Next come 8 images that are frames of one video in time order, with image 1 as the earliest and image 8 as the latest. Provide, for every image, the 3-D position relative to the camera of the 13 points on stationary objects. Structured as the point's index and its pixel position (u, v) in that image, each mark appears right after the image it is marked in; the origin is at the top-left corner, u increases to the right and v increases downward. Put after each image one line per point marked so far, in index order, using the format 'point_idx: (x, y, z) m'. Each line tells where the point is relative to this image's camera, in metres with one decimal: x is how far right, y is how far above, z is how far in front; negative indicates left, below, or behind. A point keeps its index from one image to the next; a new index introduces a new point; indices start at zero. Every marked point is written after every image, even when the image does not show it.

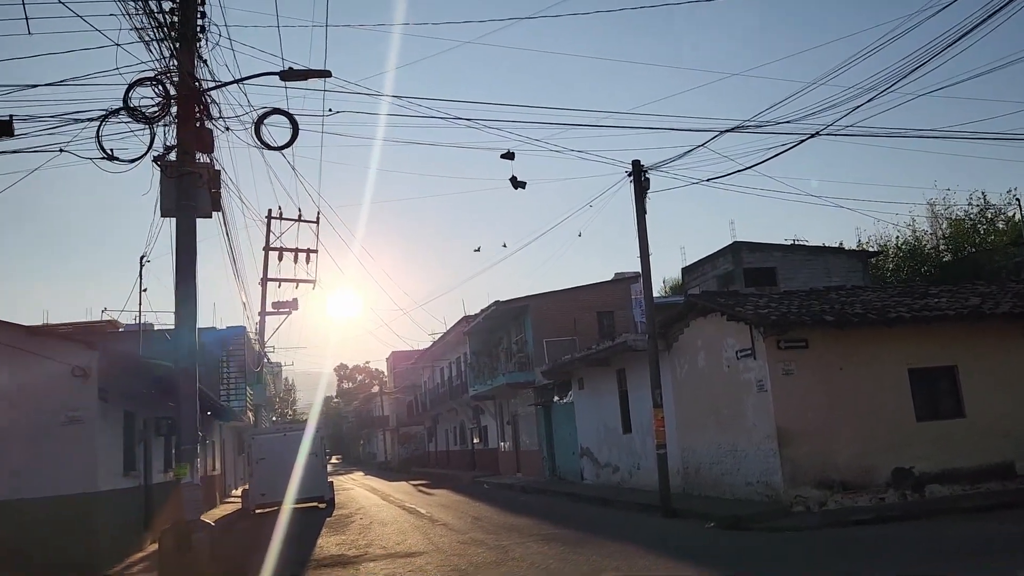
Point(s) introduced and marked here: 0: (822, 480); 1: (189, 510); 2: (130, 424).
0: (+5.8, -3.6, +15.5) m
1: (-4.4, -3.0, +11.2) m
2: (-7.3, -2.5, +15.7) m
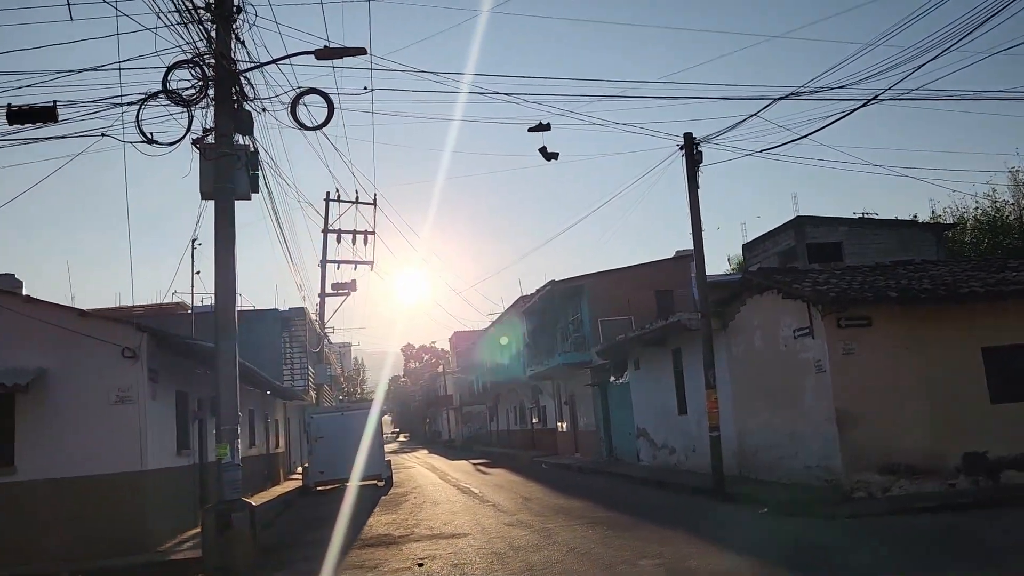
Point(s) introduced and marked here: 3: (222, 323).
0: (+6.6, -3.1, +14.8) m
1: (-3.8, -2.8, +11.3) m
2: (-6.4, -2.2, +16.0) m
3: (-4.1, -0.5, +11.7) m
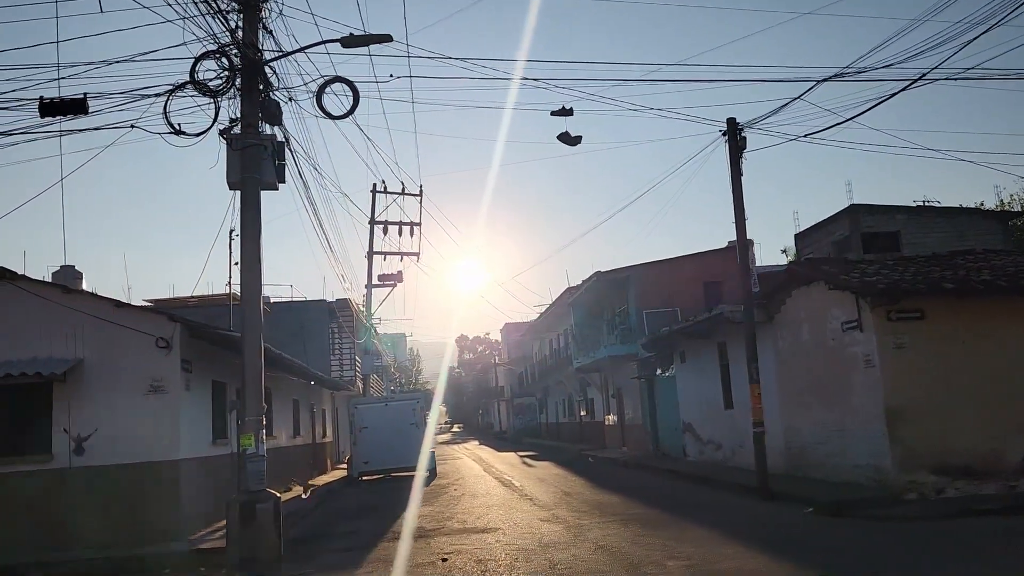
0: (+7.2, -3.0, +14.0) m
1: (-3.5, -2.6, +11.2) m
2: (-5.8, -2.0, +16.1) m
3: (-3.7, -0.3, +11.6) m
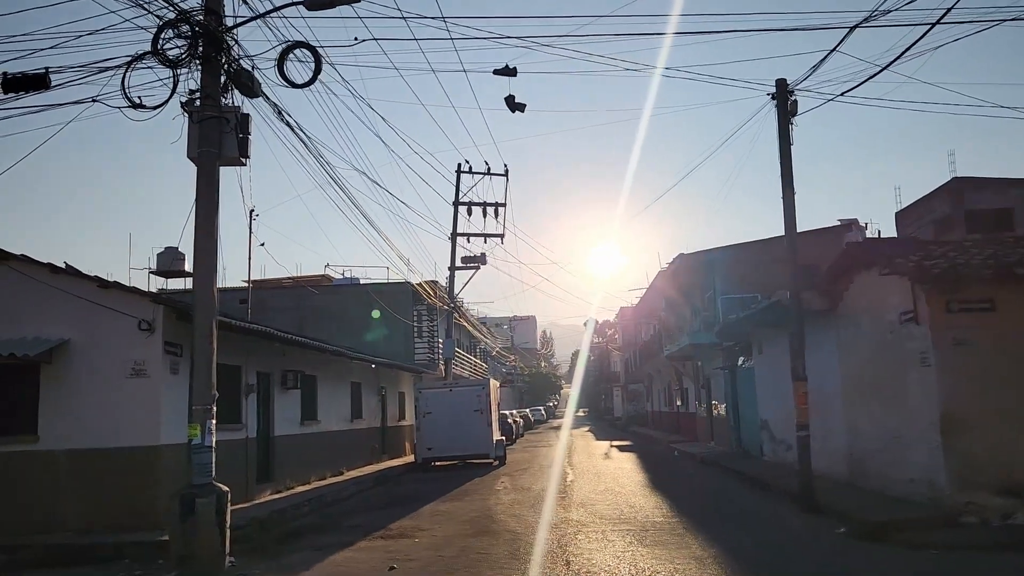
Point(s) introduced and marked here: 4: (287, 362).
0: (+7.0, -2.8, +11.7) m
1: (-4.0, -2.4, +10.6) m
2: (-5.5, -1.7, +15.8) m
3: (-4.2, -0.1, +11.0) m
4: (-5.2, -1.7, +19.3) m
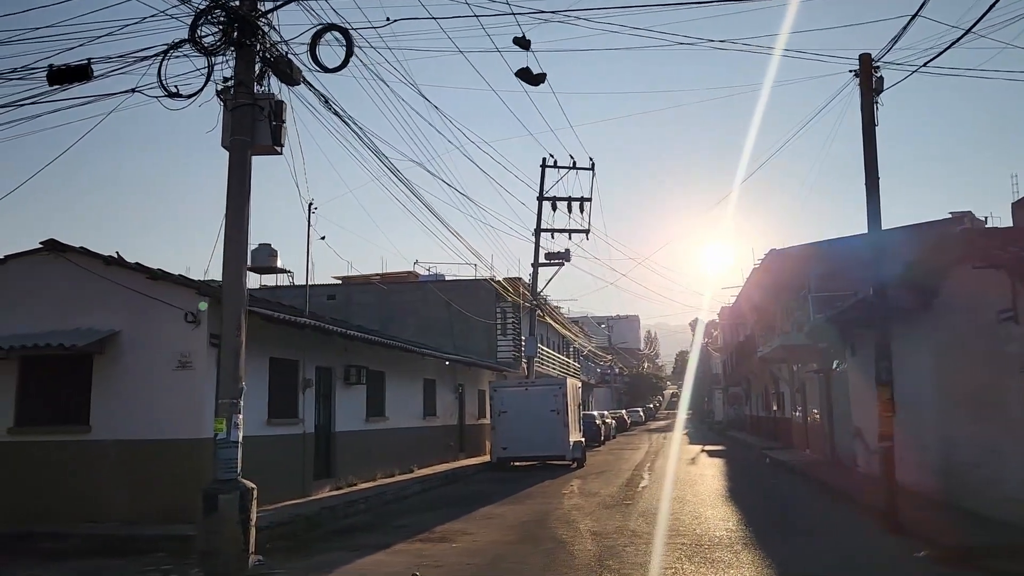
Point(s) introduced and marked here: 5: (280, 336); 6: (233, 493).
0: (+7.4, -2.7, +10.1) m
1: (-3.6, -2.3, +10.4) m
2: (-4.4, -1.6, +15.7) m
3: (-3.7, 0.0, +10.8) m
4: (-3.7, -1.6, +19.1) m
5: (-4.4, -0.9, +15.7) m
6: (-3.4, -2.5, +10.2) m
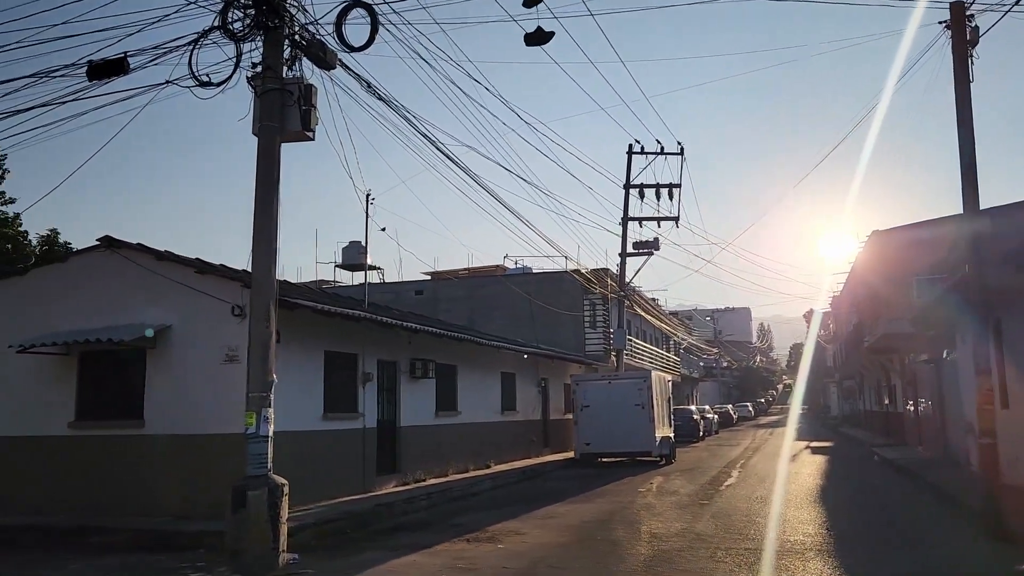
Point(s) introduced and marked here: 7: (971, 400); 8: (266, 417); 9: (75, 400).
0: (+7.7, -2.4, +8.4) m
1: (-3.2, -2.2, +10.1) m
2: (-3.3, -1.4, +15.5) m
3: (-3.2, +0.2, +10.5) m
4: (-2.1, -1.4, +18.7) m
5: (-3.3, -0.8, +15.4) m
6: (-3.0, -2.4, +9.9) m
7: (+10.8, -2.6, +19.6) m
8: (-3.0, -1.6, +10.2) m
9: (-7.1, -1.8, +13.4) m
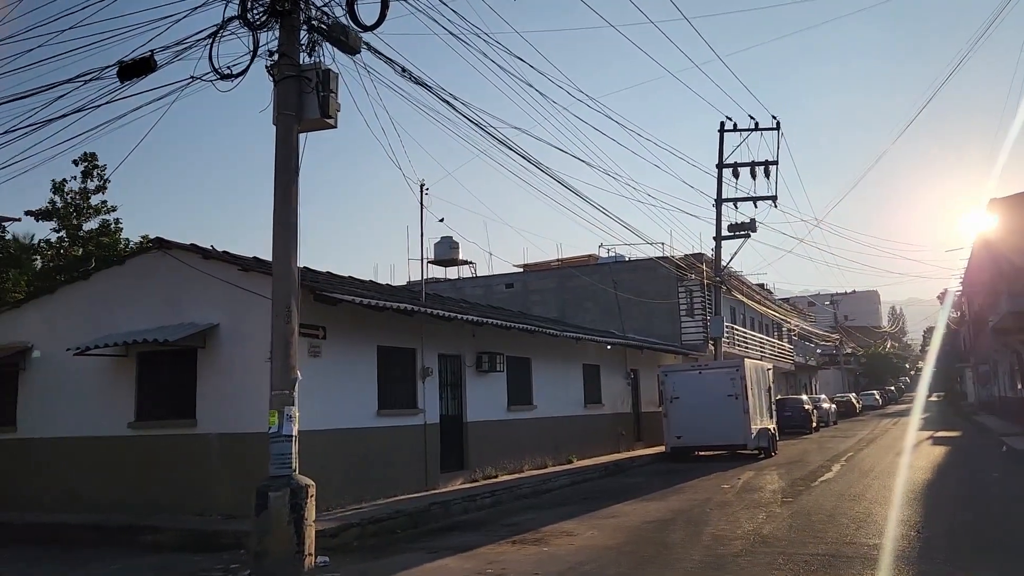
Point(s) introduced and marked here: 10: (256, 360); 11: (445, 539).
0: (+7.8, -1.9, +6.6) m
1: (-2.8, -2.1, +9.8) m
2: (-2.2, -1.3, +15.1) m
3: (-2.9, +0.2, +10.2) m
4: (-0.6, -1.2, +18.2) m
5: (-2.2, -0.6, +15.1) m
6: (-2.6, -2.3, +9.6) m
7: (+12.4, -2.0, +17.3) m
8: (-2.7, -1.5, +9.9) m
9: (-6.2, -1.9, +13.6) m
10: (-3.9, -1.1, +12.8) m
11: (-1.0, -3.6, +12.0) m
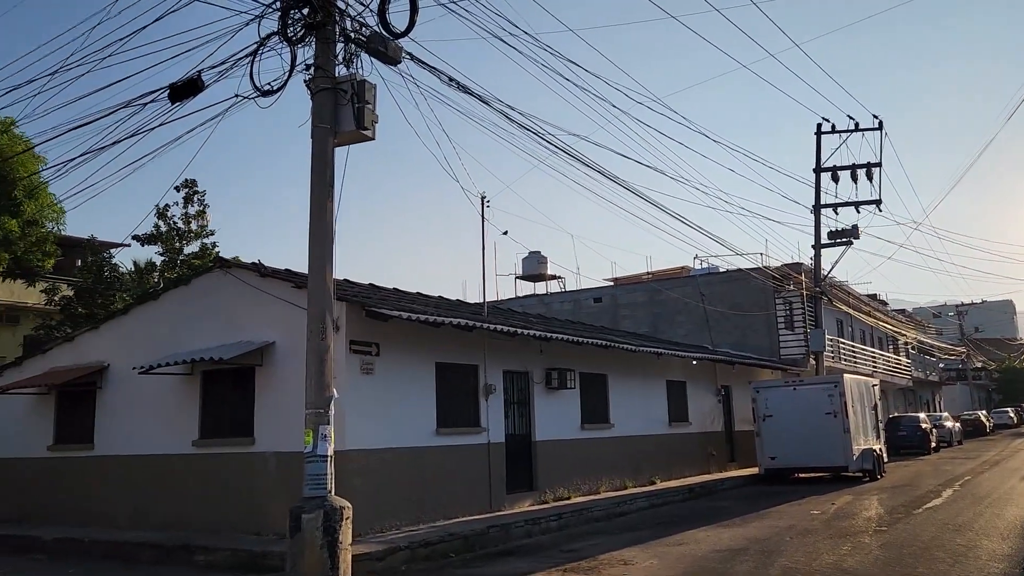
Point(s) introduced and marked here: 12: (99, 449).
0: (+7.7, -1.9, +5.0) m
1: (-2.3, -2.3, +9.5) m
2: (-1.0, -1.6, +14.8) m
3: (-2.4, 0.0, +10.0) m
4: (+0.9, -1.5, +17.6) m
5: (-1.1, -0.9, +14.7) m
6: (-2.2, -2.5, +9.3) m
7: (+13.7, -2.0, +15.0) m
8: (-2.2, -1.7, +9.6) m
9: (-5.2, -2.2, +13.8) m
10: (-3.1, -1.4, +12.7) m
11: (-0.2, -3.8, +11.5) m
12: (-7.5, -2.9, +15.0) m
